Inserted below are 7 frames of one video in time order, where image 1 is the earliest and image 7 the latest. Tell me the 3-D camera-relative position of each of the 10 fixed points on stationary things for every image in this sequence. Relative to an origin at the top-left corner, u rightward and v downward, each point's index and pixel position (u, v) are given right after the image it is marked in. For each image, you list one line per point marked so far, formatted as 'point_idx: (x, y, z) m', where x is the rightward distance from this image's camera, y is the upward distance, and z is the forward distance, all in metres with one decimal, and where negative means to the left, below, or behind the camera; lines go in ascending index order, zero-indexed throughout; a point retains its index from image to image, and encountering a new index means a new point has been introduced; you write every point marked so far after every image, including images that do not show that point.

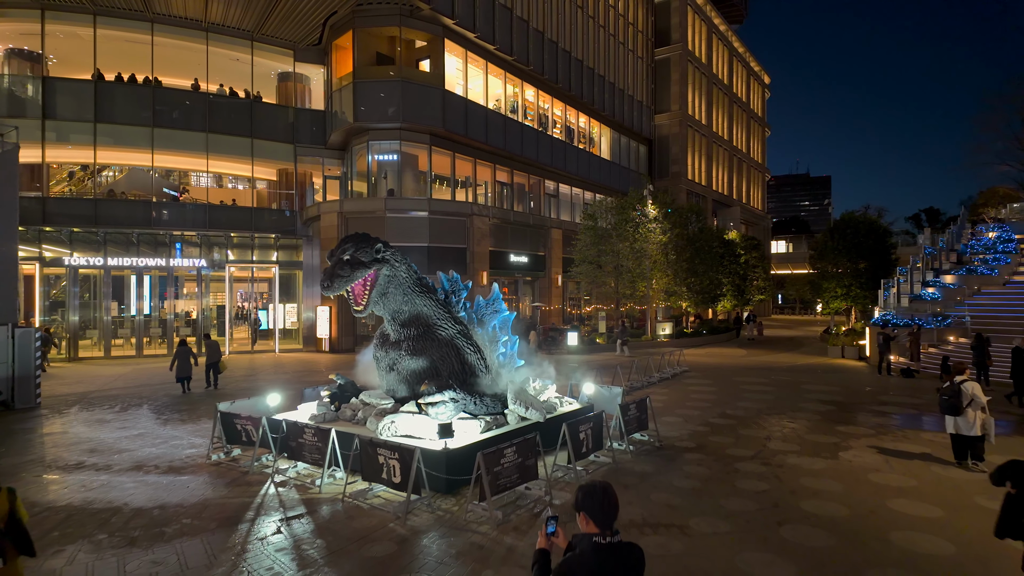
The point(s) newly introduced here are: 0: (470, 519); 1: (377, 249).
0: (-0.4, -2.2, +5.9) m
1: (-1.7, +0.5, +7.7) m
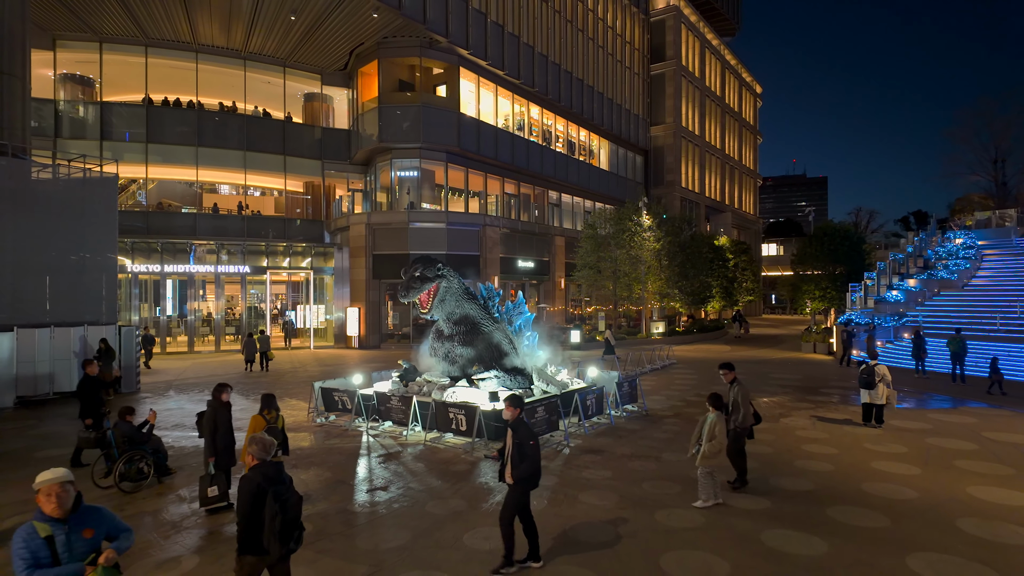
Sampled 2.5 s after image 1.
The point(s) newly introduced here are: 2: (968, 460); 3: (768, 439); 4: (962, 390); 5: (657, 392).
0: (0.0, -2.3, +8.6) m
1: (-1.3, +0.4, +10.4) m
2: (+6.4, -2.4, +8.4) m
3: (+4.1, -2.4, +9.6) m
4: (+11.5, -2.6, +15.3) m
5: (+3.4, -2.4, +14.1) m
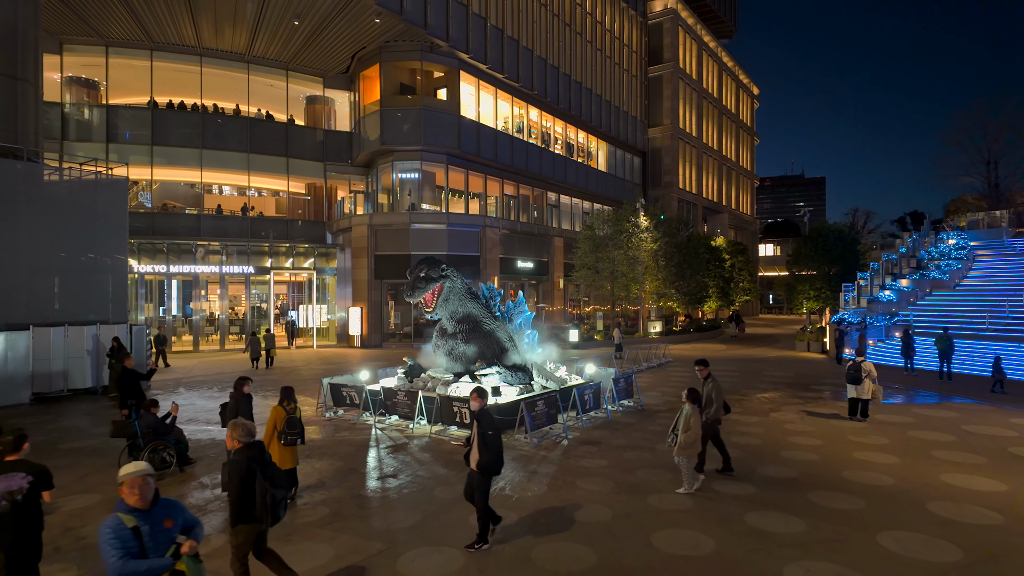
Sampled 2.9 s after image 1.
0: (+0.1, -2.3, +9.1) m
1: (-1.3, +0.4, +10.9) m
2: (+6.4, -2.4, +8.8) m
3: (+4.1, -2.4, +10.1) m
4: (+11.5, -2.6, +15.7) m
5: (+3.4, -2.4, +14.5) m
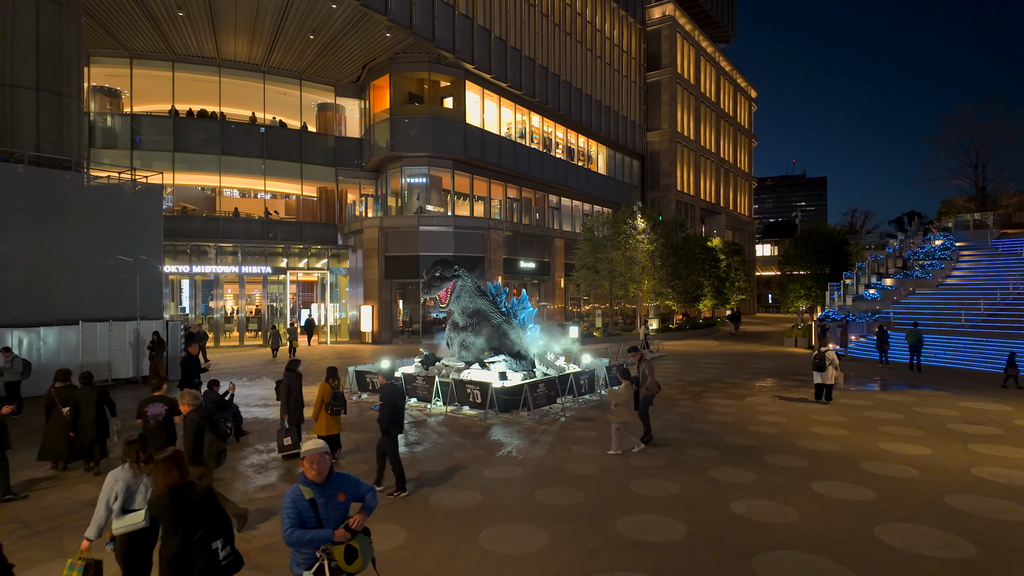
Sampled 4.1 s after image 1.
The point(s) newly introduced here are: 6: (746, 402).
0: (+0.1, -2.3, +10.5) m
1: (-1.2, +0.4, +12.3) m
2: (+6.5, -2.4, +10.3) m
3: (+4.2, -2.4, +11.5) m
4: (+11.6, -2.6, +17.1) m
5: (+3.5, -2.4, +15.9) m
6: (+4.9, -2.4, +12.5) m
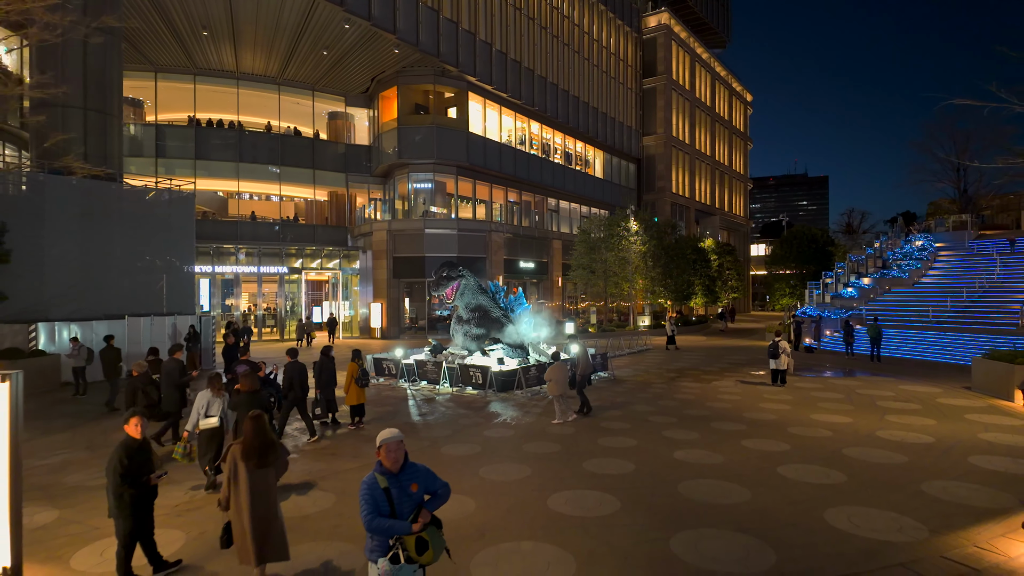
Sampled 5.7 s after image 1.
0: (+0.1, -2.3, +12.4) m
1: (-1.3, +0.4, +14.2) m
2: (+6.4, -2.3, +12.1) m
3: (+4.1, -2.3, +13.4) m
4: (+11.6, -2.5, +19.0) m
5: (+3.5, -2.4, +17.8) m
6: (+4.8, -2.3, +14.4) m
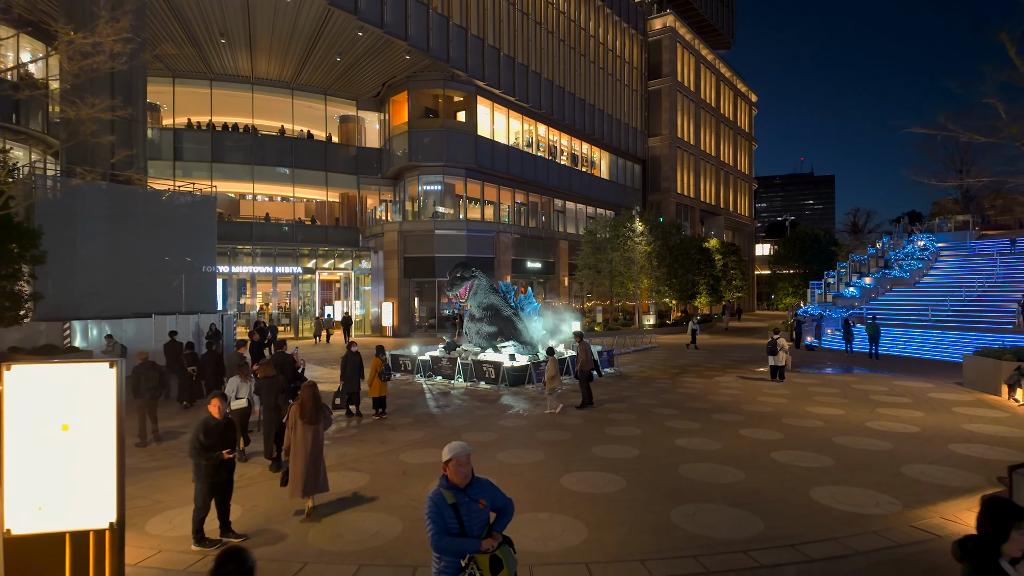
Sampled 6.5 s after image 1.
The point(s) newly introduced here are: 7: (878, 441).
0: (+0.3, -2.3, +13.1) m
1: (-1.0, +0.4, +15.0) m
2: (+6.7, -2.3, +12.8) m
3: (+4.4, -2.3, +14.0) m
4: (+11.9, -2.5, +19.6) m
5: (+3.8, -2.3, +18.5) m
6: (+5.1, -2.3, +15.1) m
7: (+5.6, -2.3, +9.1) m
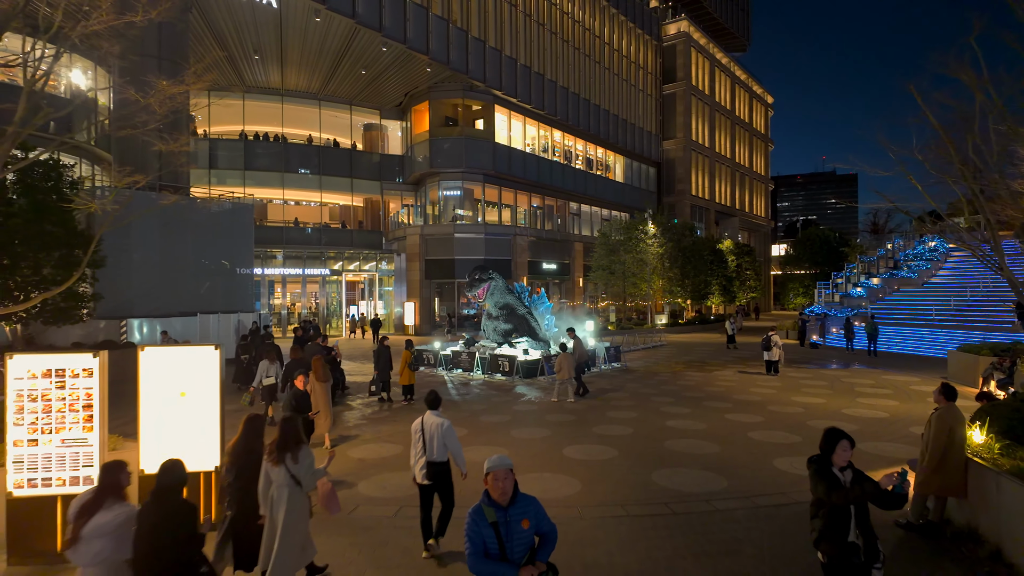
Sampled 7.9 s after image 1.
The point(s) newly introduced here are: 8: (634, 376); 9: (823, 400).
0: (+0.6, -2.3, +14.5) m
1: (-0.6, +0.4, +16.3) m
2: (+7.0, -2.3, +13.9) m
3: (+4.7, -2.3, +15.3) m
4: (+12.4, -2.5, +20.6) m
5: (+4.3, -2.4, +19.7) m
6: (+5.5, -2.4, +16.3) m
7: (+5.8, -2.3, +10.3) m
8: (+3.2, -2.3, +15.6) m
9: (+6.5, -2.3, +12.4) m
